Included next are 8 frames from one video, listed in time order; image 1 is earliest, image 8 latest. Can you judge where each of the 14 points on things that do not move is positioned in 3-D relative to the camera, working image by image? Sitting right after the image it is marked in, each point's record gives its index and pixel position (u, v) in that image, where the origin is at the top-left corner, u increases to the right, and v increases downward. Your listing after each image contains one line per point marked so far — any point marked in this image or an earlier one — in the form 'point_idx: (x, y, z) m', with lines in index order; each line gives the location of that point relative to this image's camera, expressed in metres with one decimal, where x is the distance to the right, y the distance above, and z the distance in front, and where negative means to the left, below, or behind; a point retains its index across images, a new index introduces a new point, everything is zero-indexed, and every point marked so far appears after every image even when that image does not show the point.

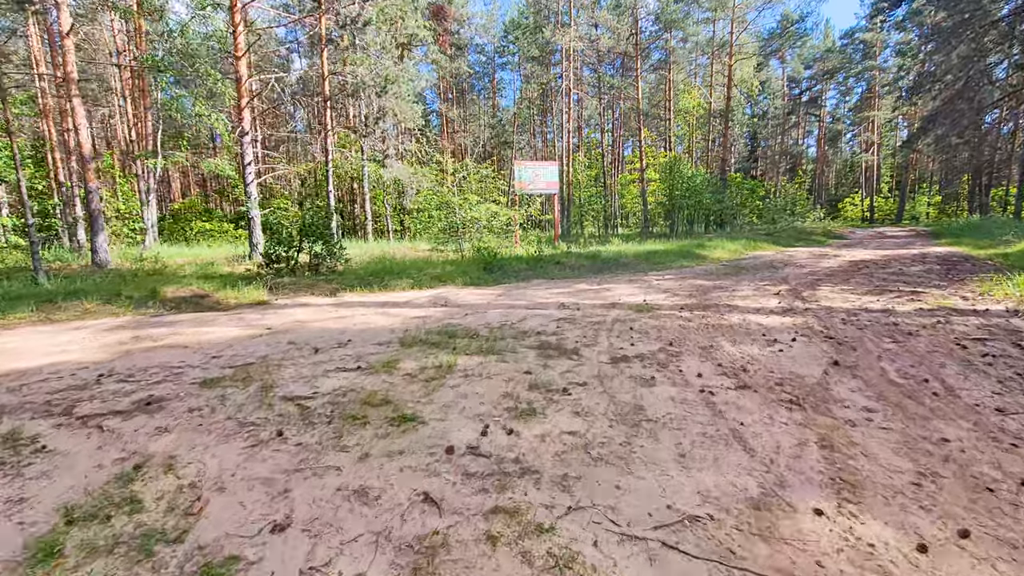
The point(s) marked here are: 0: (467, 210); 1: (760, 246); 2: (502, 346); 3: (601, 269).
0: (-1.2, +2.2, +13.3) m
1: (+7.9, +1.3, +15.5) m
2: (-0.1, -0.5, +4.4) m
3: (+2.0, +0.4, +10.9) m
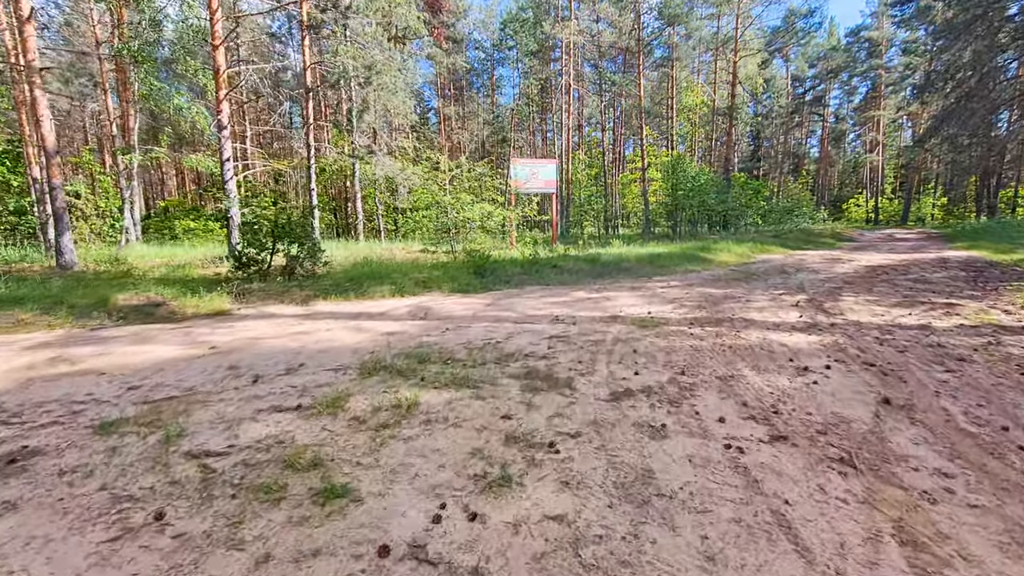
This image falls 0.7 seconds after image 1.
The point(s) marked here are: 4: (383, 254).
0: (-1.4, +2.0, +12.6) m
1: (+7.8, +1.2, +14.7) m
2: (-0.2, -0.7, +3.7) m
3: (+1.9, +0.3, +10.2) m
4: (-3.6, +0.9, +13.7) m
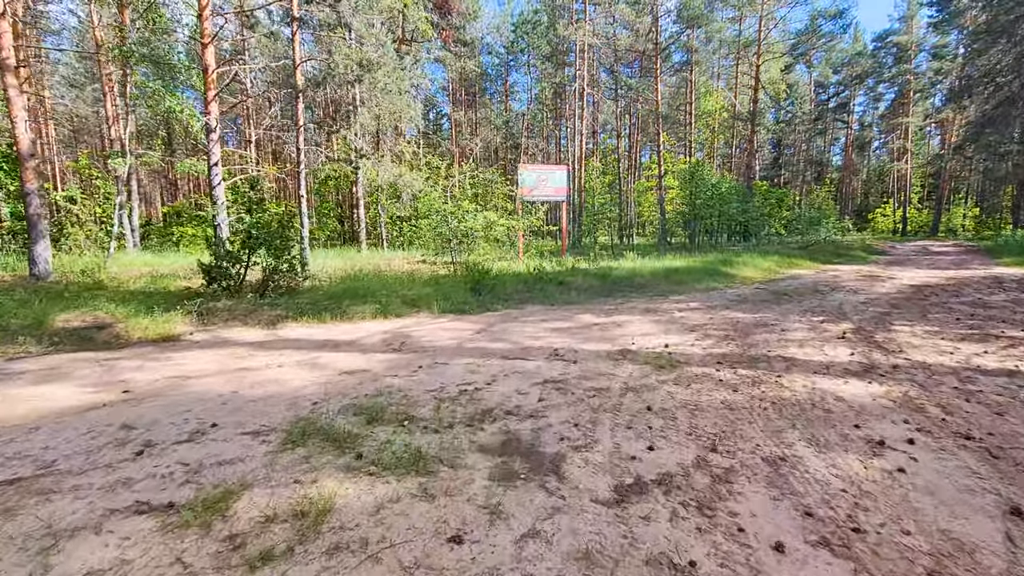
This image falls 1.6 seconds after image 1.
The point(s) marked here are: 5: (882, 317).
0: (-1.2, +1.7, +11.7) m
1: (+8.0, +0.7, +13.6) m
2: (-0.4, -0.9, +2.7) m
3: (+1.9, -0.1, +9.2) m
4: (-3.5, +0.6, +12.9) m
5: (+5.2, -0.4, +6.9) m
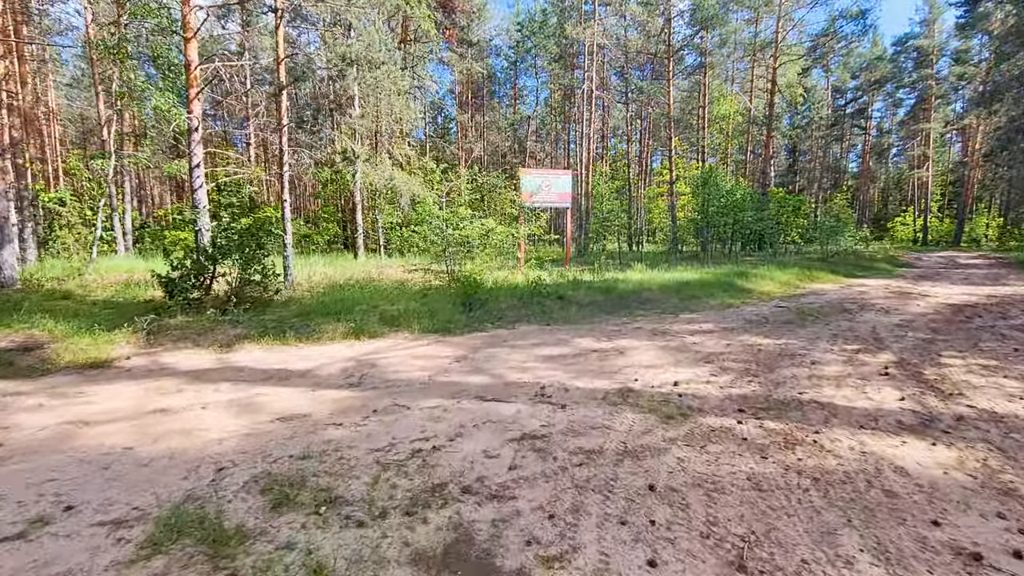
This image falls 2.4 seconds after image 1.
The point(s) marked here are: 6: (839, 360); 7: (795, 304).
0: (-1.3, +1.4, +11.0) m
1: (+8.0, +0.3, +12.7) m
2: (-0.6, -1.1, +2.0) m
3: (+1.8, -0.3, +8.4) m
4: (-3.5, +0.3, +12.1) m
5: (+5.1, -0.7, +6.0) m
6: (+3.5, -0.8, +5.2) m
7: (+5.2, -0.3, +8.9) m
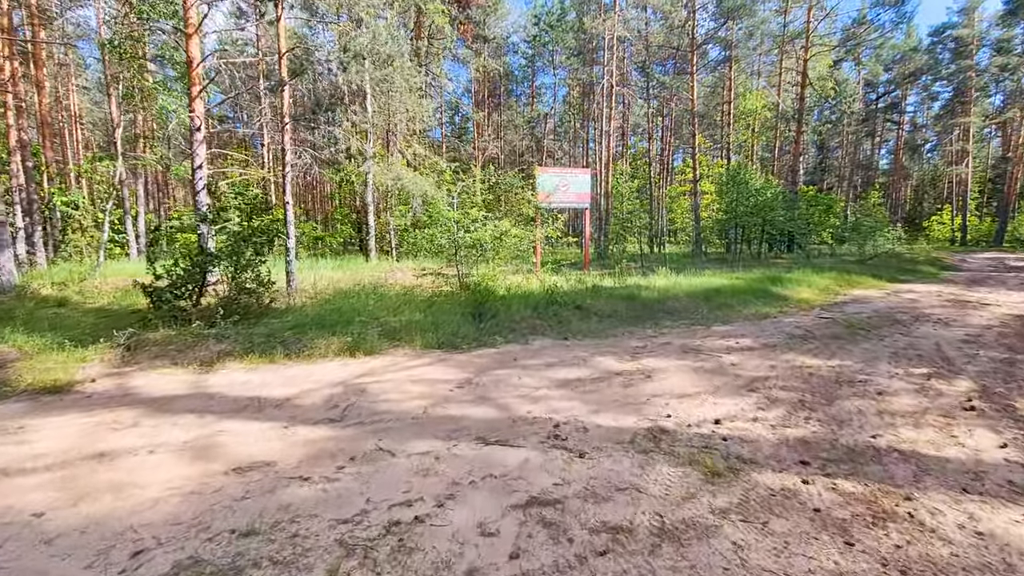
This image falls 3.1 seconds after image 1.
0: (-0.9, +1.3, +10.4) m
1: (+8.3, +0.1, +11.7) m
2: (-0.7, -1.2, +1.3) m
3: (+2.0, -0.5, +7.6) m
4: (-3.1, +0.2, +11.6) m
5: (+5.2, -0.9, +5.1) m
6: (+3.6, -0.9, +4.4) m
7: (+5.4, -0.4, +8.1) m
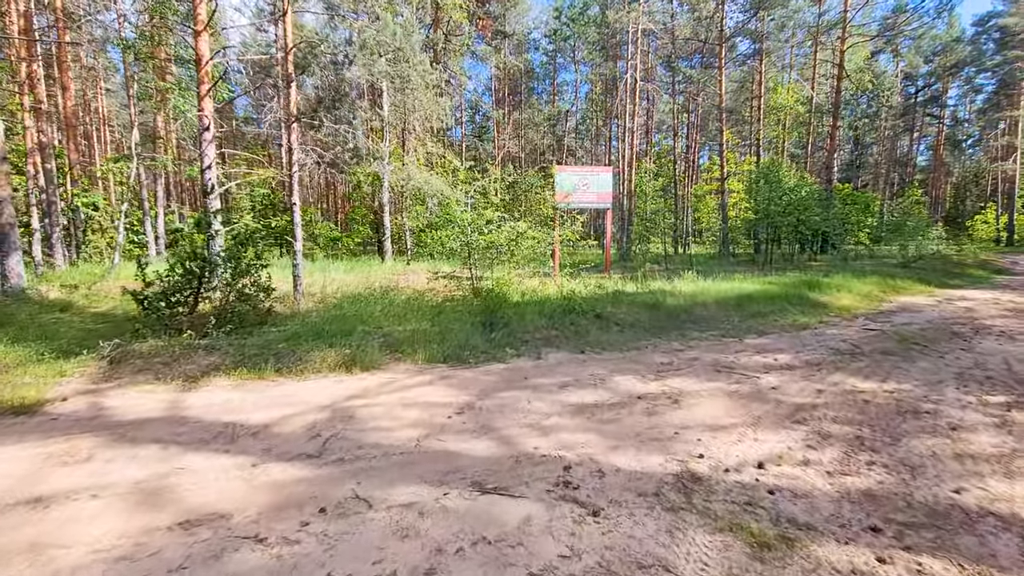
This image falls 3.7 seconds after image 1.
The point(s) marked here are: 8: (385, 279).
0: (-0.6, +1.2, +9.9) m
1: (+8.7, 0.0, +10.8) m
2: (-0.7, -1.3, +0.8) m
3: (+2.2, -0.6, +7.0) m
4: (-2.8, +0.1, +11.2) m
5: (+5.3, -1.0, +4.4) m
6: (+3.6, -1.0, +3.7) m
7: (+5.6, -0.6, +7.3) m
8: (-3.1, +0.2, +11.9) m
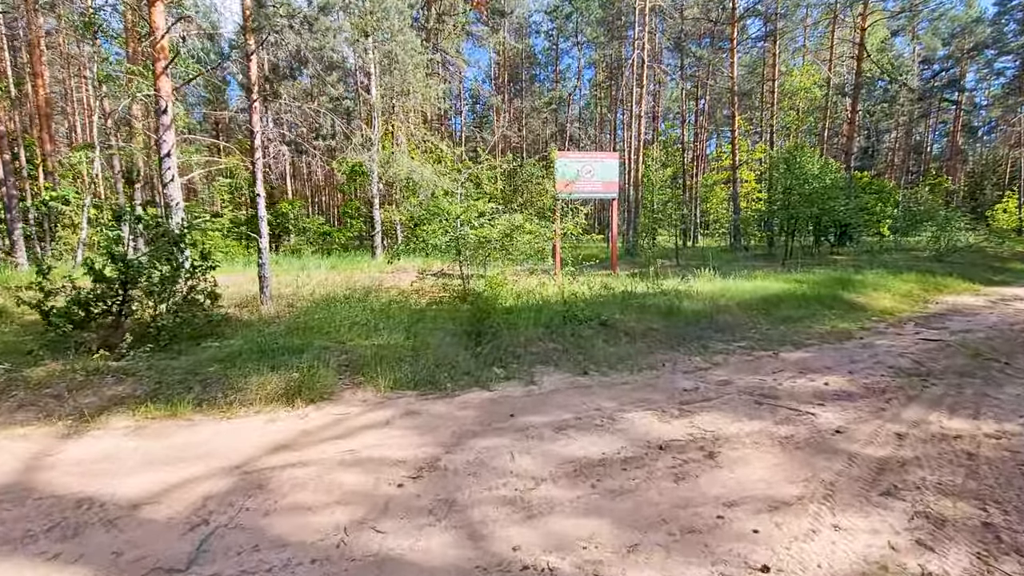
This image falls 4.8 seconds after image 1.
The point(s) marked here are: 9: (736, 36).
0: (-0.7, +1.2, +8.8) m
1: (+8.6, +0.1, +9.6) m
2: (-0.9, -1.5, -0.2) m
3: (+2.1, -0.6, +5.9) m
4: (-2.8, +0.1, +10.2) m
5: (+5.2, -1.1, +3.3) m
6: (+3.5, -1.1, +2.6) m
7: (+5.5, -0.6, +6.2) m
8: (-3.2, +0.2, +10.8) m
9: (+7.8, +8.8, +16.7) m
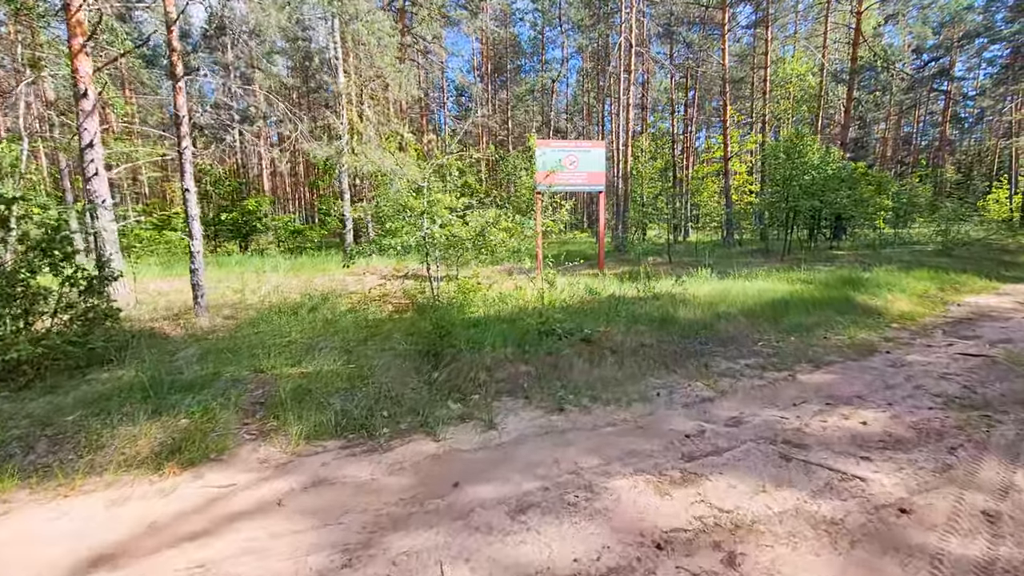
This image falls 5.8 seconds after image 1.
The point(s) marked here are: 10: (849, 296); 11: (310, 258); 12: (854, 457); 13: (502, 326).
0: (-1.1, +1.1, +7.8) m
1: (+8.2, +0.1, +8.8) m
2: (-1.1, -1.7, -1.2) m
3: (+1.8, -0.7, +5.0) m
4: (-3.3, 0.0, +9.1) m
5: (+4.9, -1.1, +2.4) m
6: (+3.2, -1.2, +1.7) m
7: (+5.2, -0.6, +5.3) m
8: (-3.6, +0.1, +9.8) m
9: (+7.1, +8.9, +15.7) m
10: (+5.1, -0.1, +7.4) m
11: (-5.4, +0.8, +13.2) m
12: (+2.1, -1.0, +3.0) m
13: (-0.1, -0.4, +5.5) m
